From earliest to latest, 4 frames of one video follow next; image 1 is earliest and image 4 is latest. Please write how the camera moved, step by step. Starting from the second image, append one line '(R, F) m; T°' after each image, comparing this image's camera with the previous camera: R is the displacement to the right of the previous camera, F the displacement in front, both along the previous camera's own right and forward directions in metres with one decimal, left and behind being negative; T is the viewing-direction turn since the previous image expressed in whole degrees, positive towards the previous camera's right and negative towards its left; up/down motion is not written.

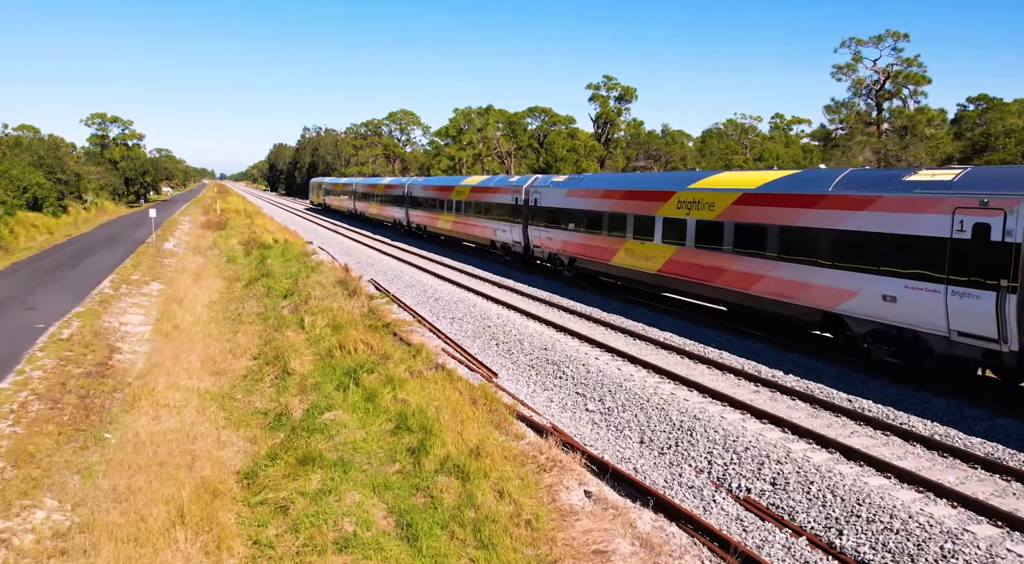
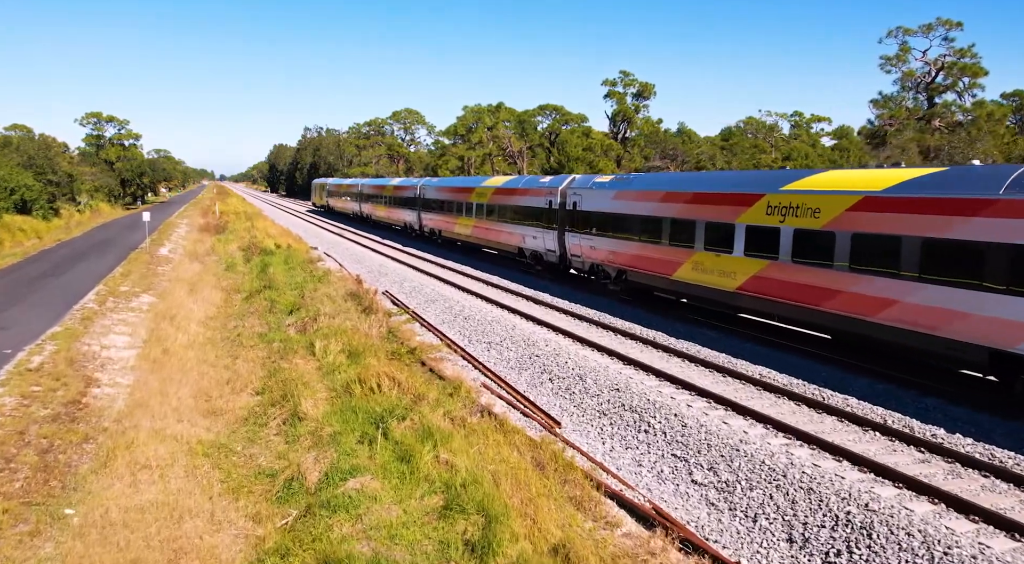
(-1.0, +2.6) m; 0°
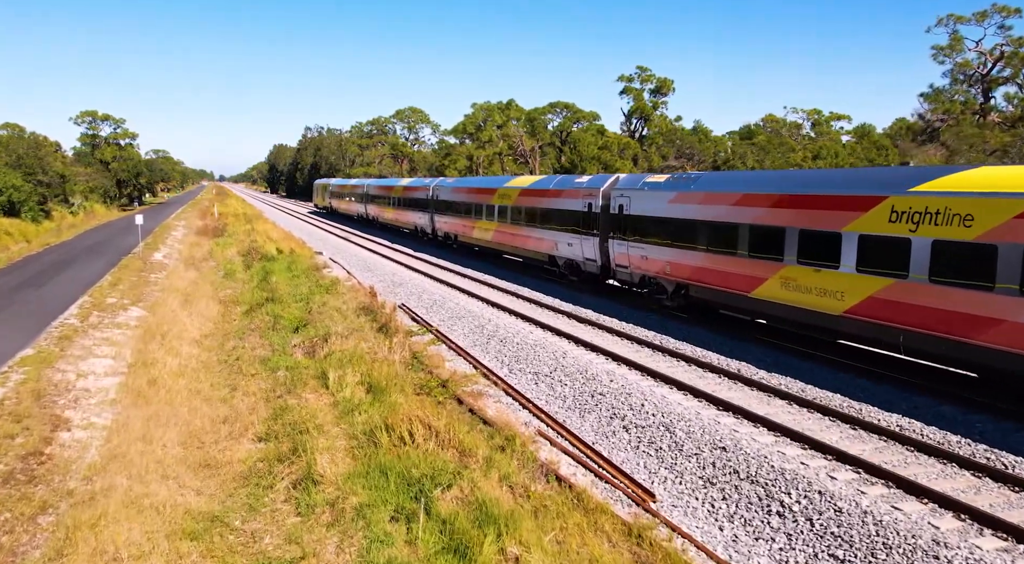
(-0.9, +2.5) m; 0°
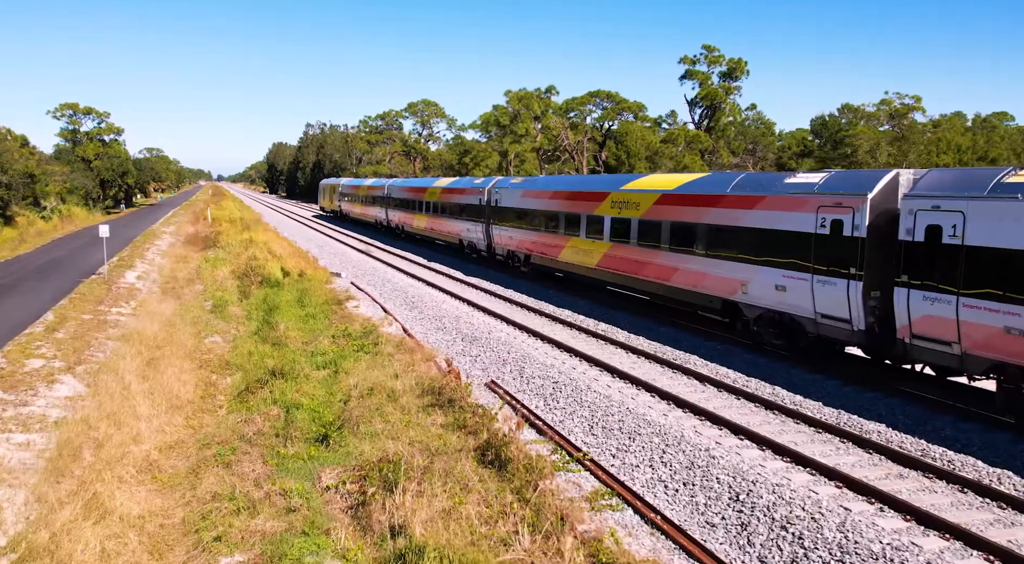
(-2.8, +8.1) m; 0°
